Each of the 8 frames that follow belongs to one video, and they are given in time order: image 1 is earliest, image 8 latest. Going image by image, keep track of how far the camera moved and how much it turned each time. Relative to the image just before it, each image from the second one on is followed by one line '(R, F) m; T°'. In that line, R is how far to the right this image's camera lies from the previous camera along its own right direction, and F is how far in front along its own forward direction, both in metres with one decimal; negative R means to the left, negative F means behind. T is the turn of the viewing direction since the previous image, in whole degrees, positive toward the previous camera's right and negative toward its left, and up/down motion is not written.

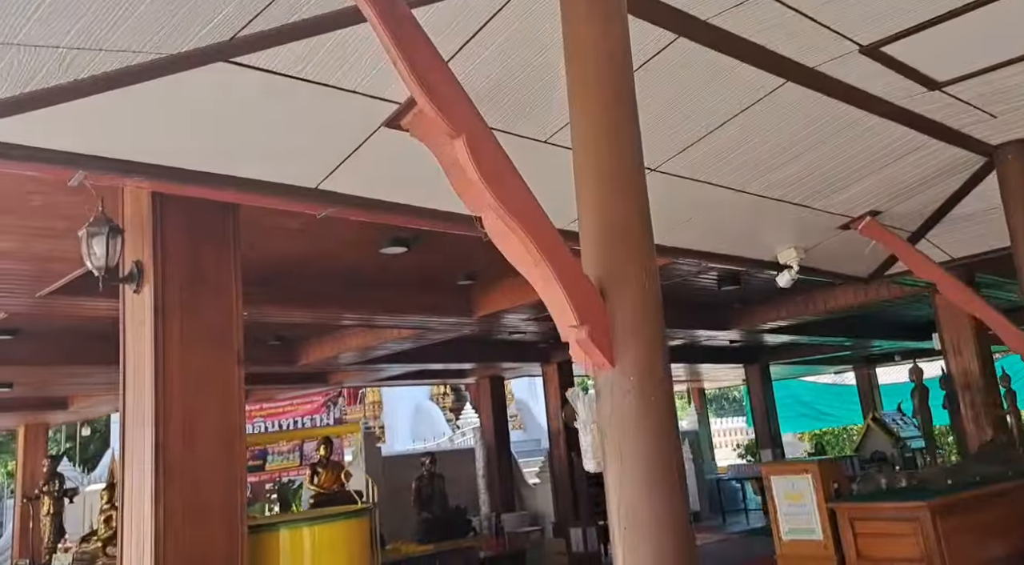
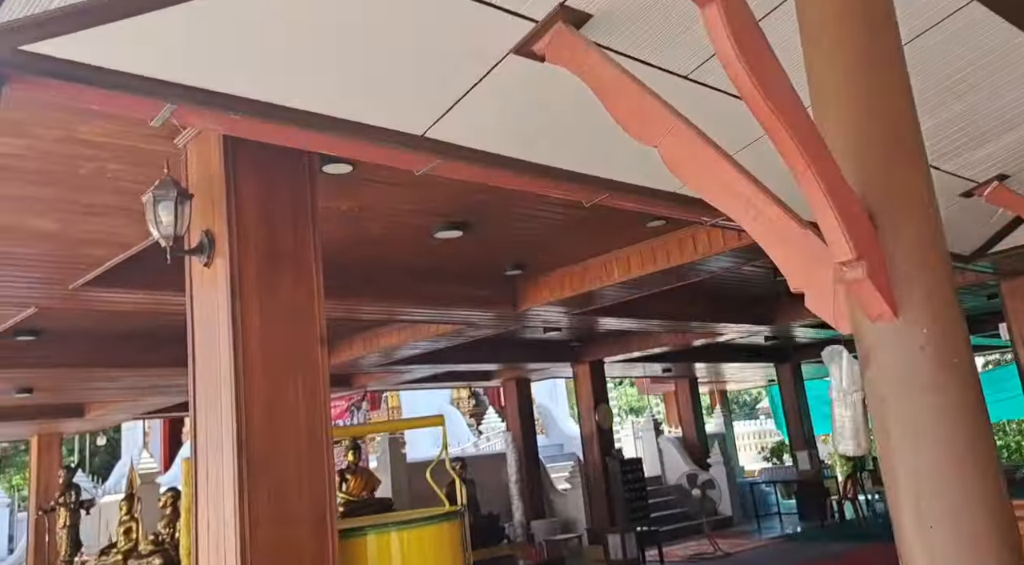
(-0.3, +0.3) m; 0°
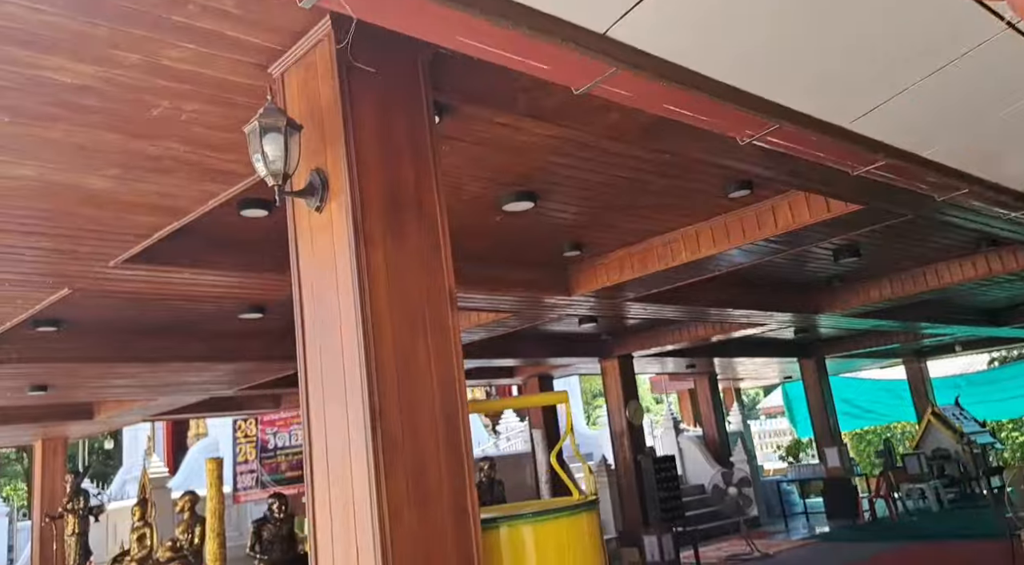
(-0.4, +0.4) m; +1°
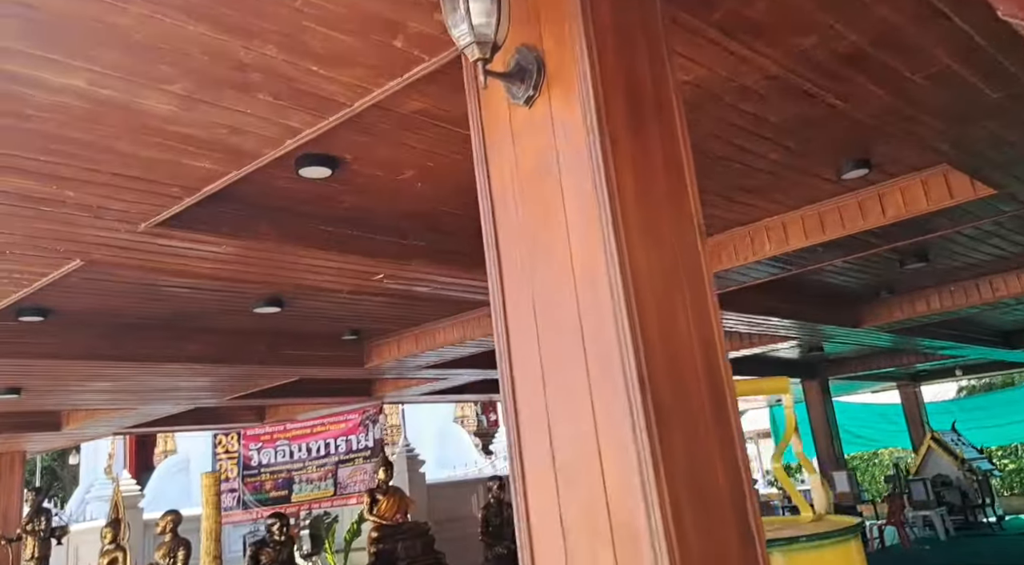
(-0.5, +0.6) m; +3°
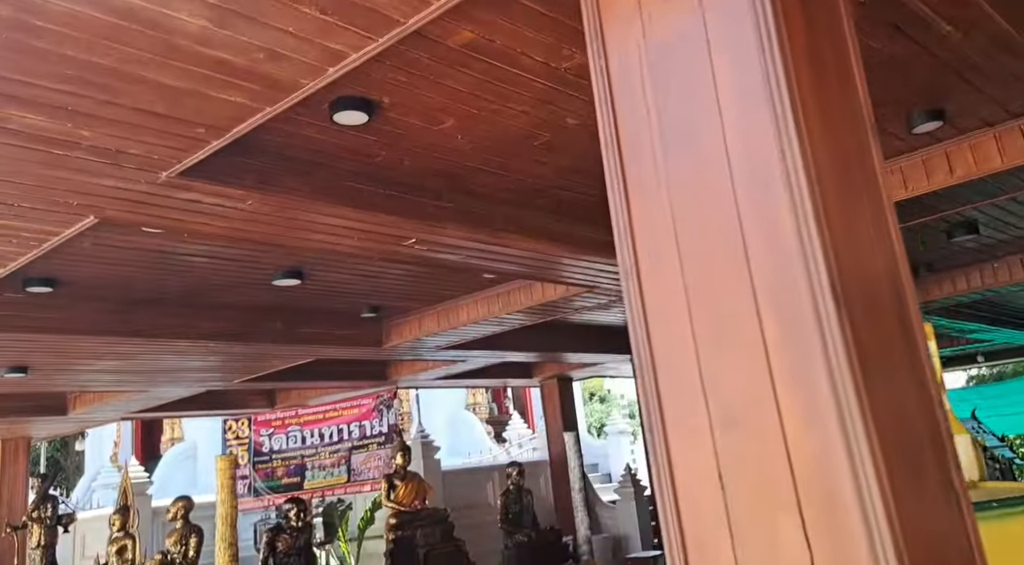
(-0.2, +0.3) m; 0°
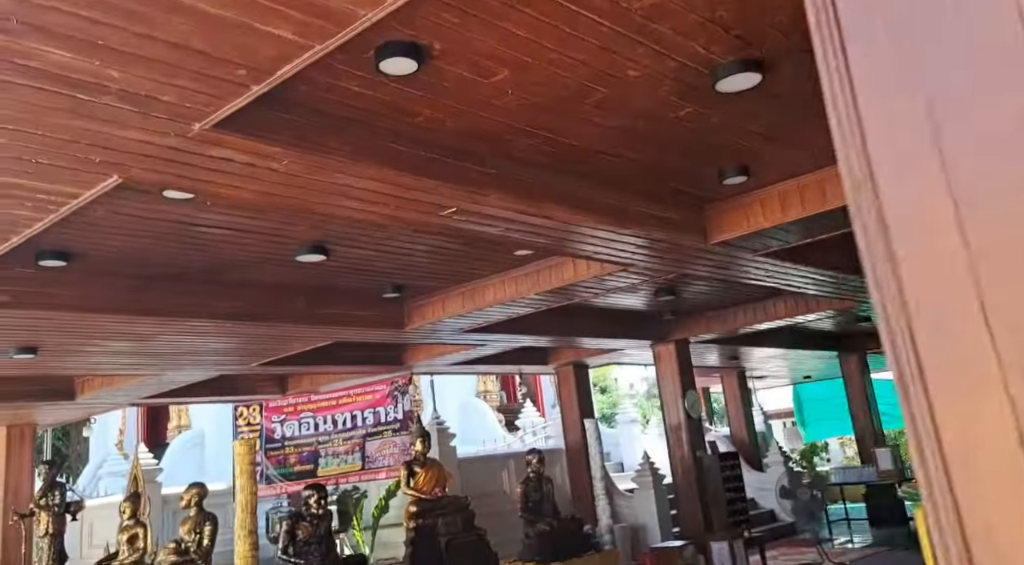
(-0.2, +0.2) m; 0°
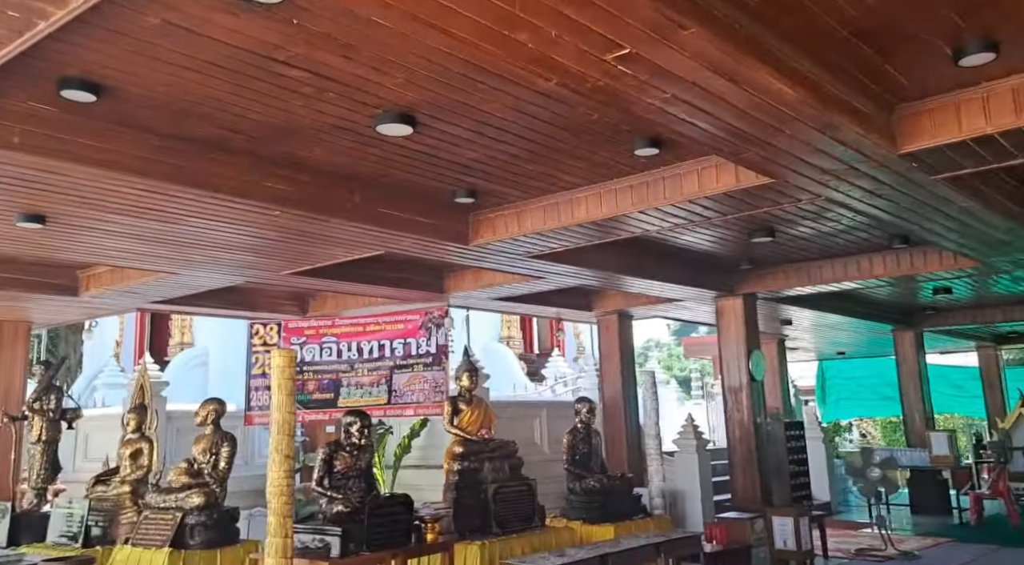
(-0.5, +0.9) m; 0°
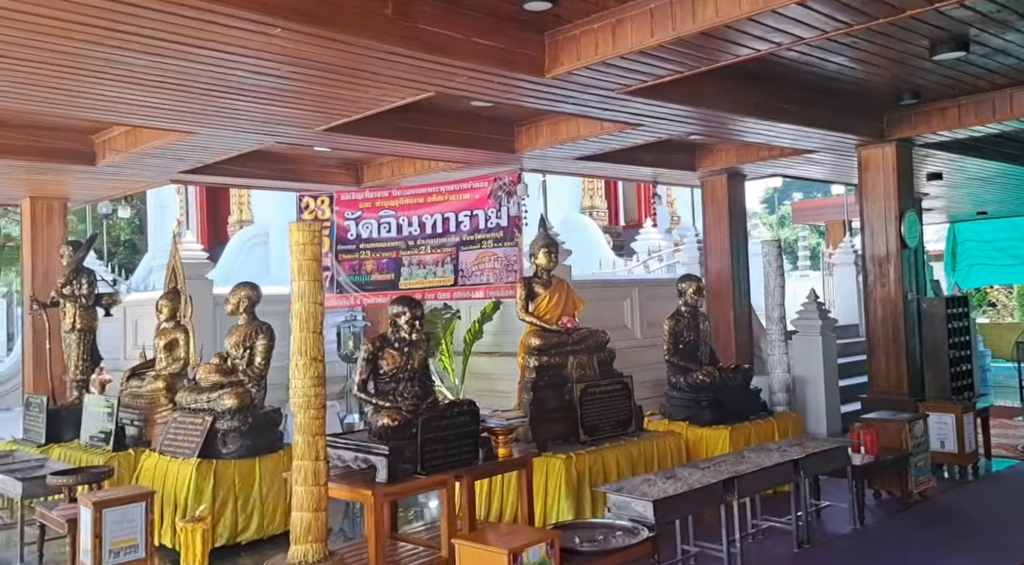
(0.0, +1.3) m; -6°
